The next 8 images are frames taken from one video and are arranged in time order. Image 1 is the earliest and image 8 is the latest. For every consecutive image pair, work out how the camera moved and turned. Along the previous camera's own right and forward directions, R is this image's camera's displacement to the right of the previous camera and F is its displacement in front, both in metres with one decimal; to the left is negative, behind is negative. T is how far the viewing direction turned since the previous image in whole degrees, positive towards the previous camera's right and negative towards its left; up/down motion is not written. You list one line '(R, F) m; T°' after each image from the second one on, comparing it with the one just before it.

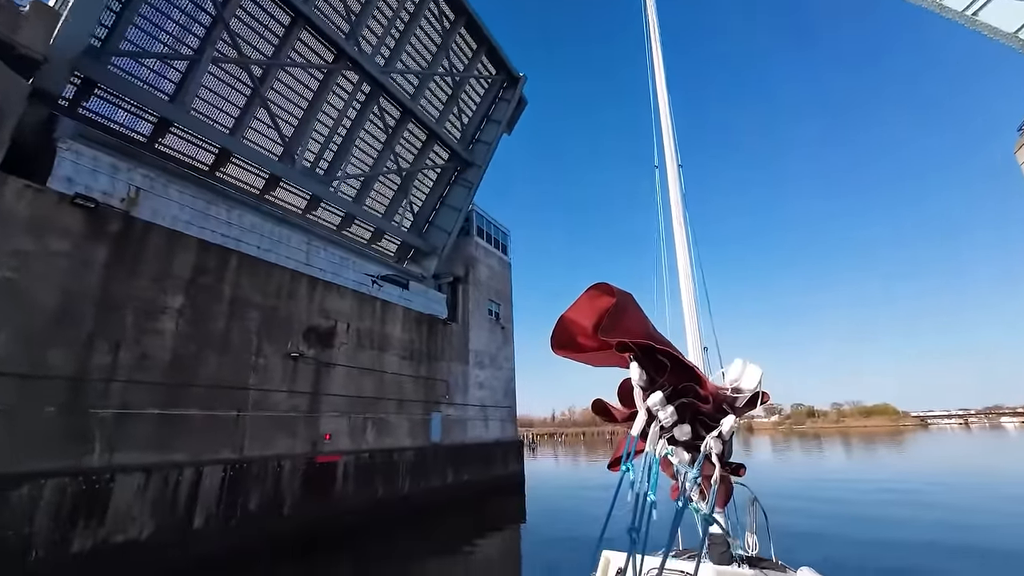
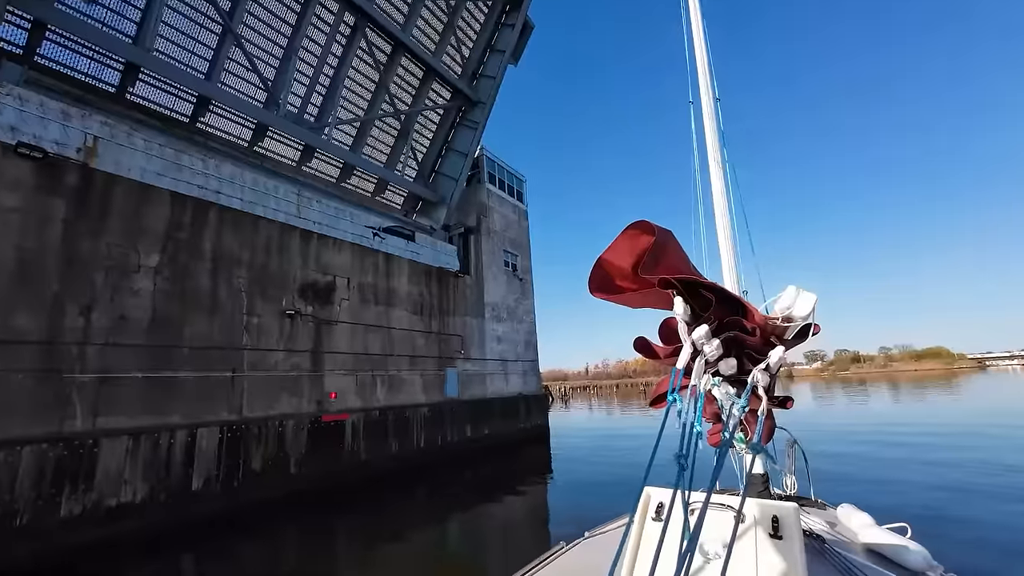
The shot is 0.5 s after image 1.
(+0.2, +0.3) m; -4°
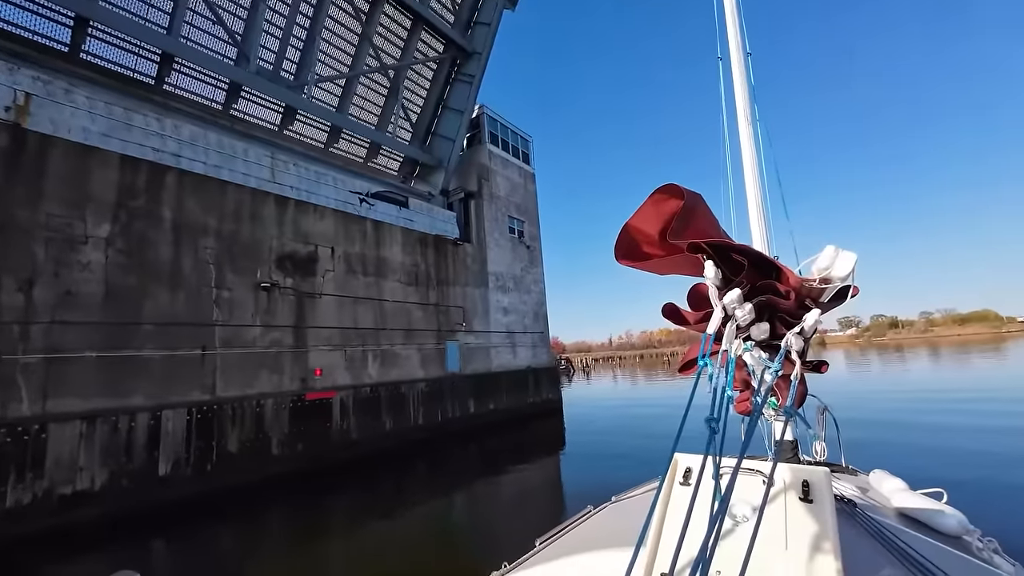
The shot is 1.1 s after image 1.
(+0.2, +0.3) m; -3°
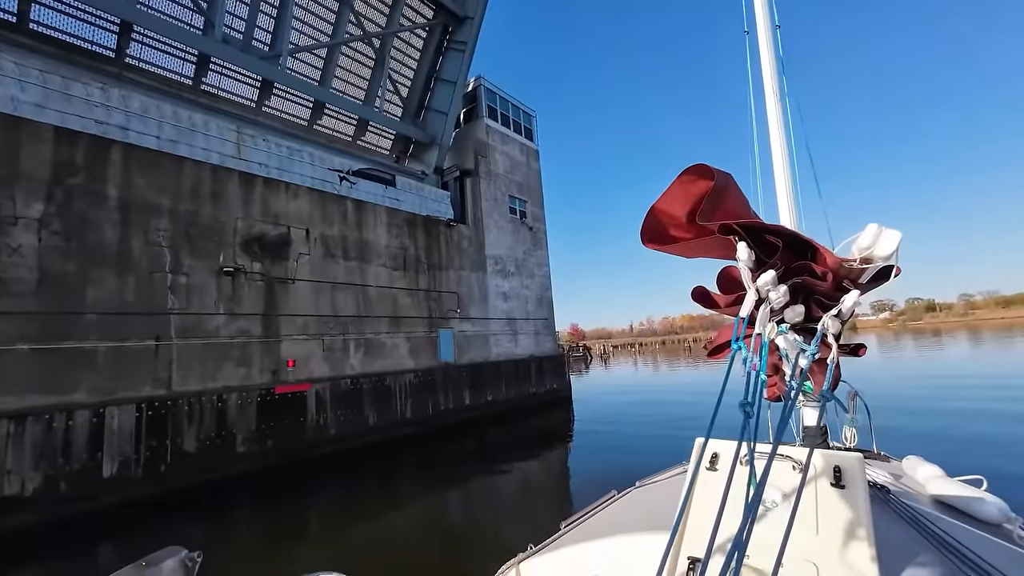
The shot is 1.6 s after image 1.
(+0.2, +0.3) m; -3°
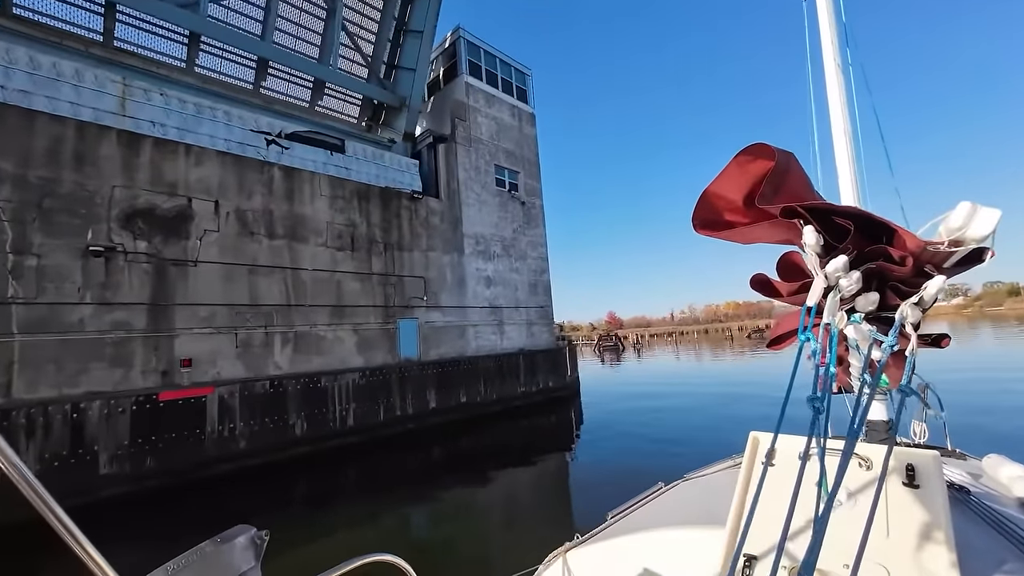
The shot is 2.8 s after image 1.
(+0.5, +0.7) m; -5°
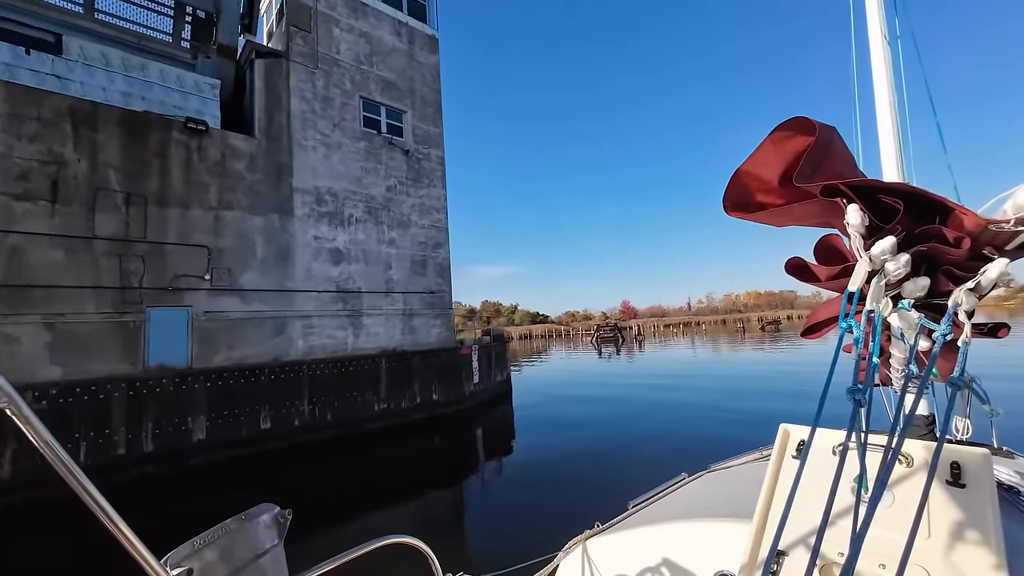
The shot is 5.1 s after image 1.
(+1.1, +1.2) m; -3°
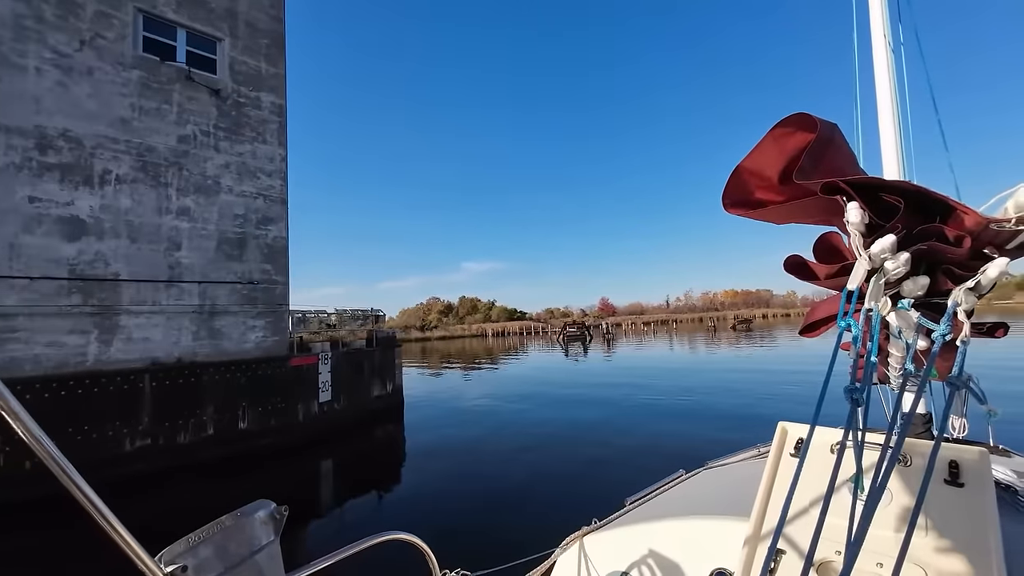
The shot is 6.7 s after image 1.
(+0.9, +0.9) m; 0°
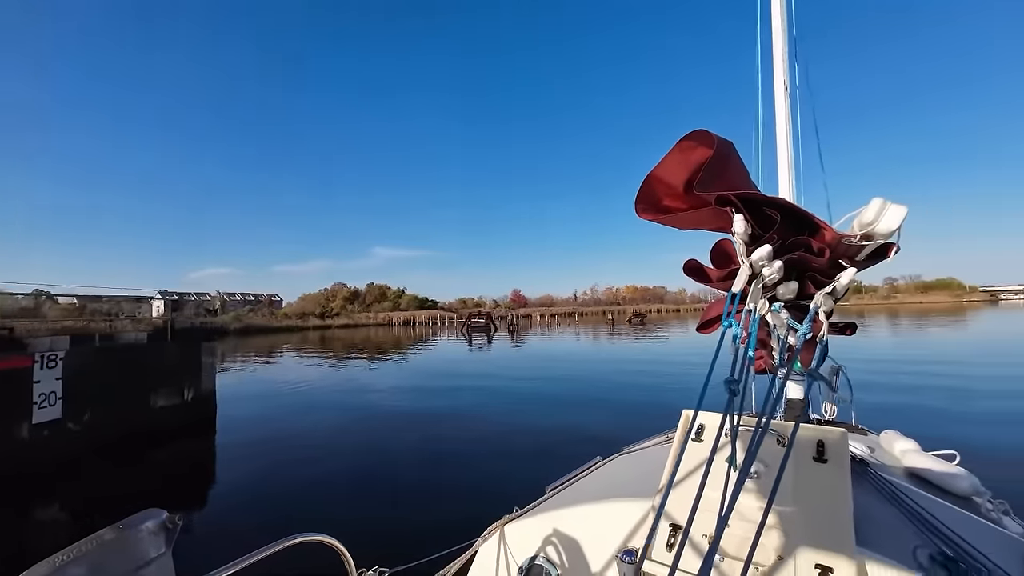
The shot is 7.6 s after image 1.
(+1.0, 0.0) m; +10°
